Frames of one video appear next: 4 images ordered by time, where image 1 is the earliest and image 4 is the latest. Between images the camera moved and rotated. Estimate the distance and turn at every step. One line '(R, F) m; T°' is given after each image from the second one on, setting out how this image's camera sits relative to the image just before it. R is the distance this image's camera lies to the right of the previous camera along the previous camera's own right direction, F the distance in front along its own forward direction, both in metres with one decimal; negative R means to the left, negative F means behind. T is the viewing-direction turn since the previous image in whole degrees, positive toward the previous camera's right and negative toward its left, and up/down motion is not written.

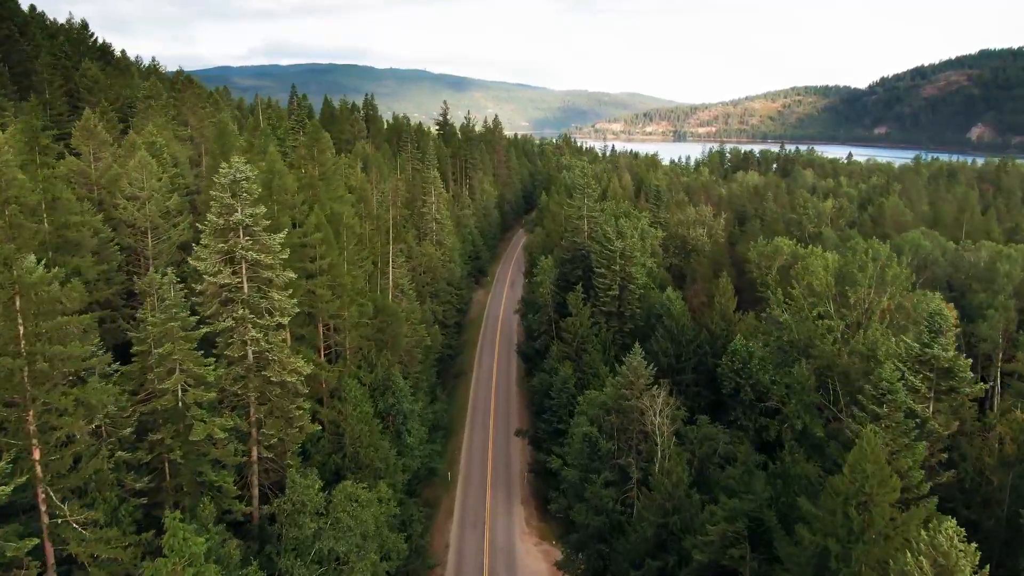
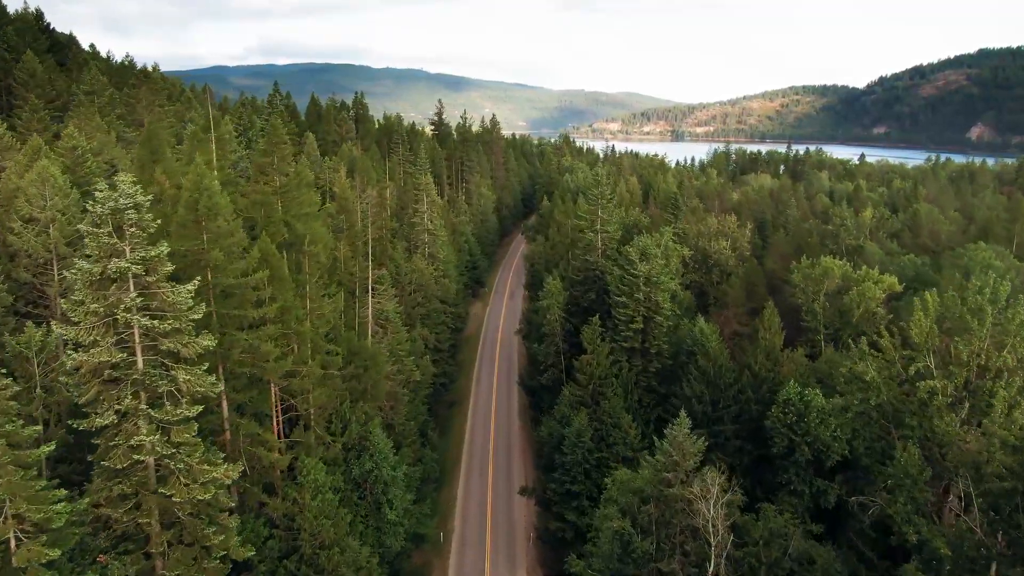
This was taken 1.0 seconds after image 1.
(-0.5, +8.8) m; 0°
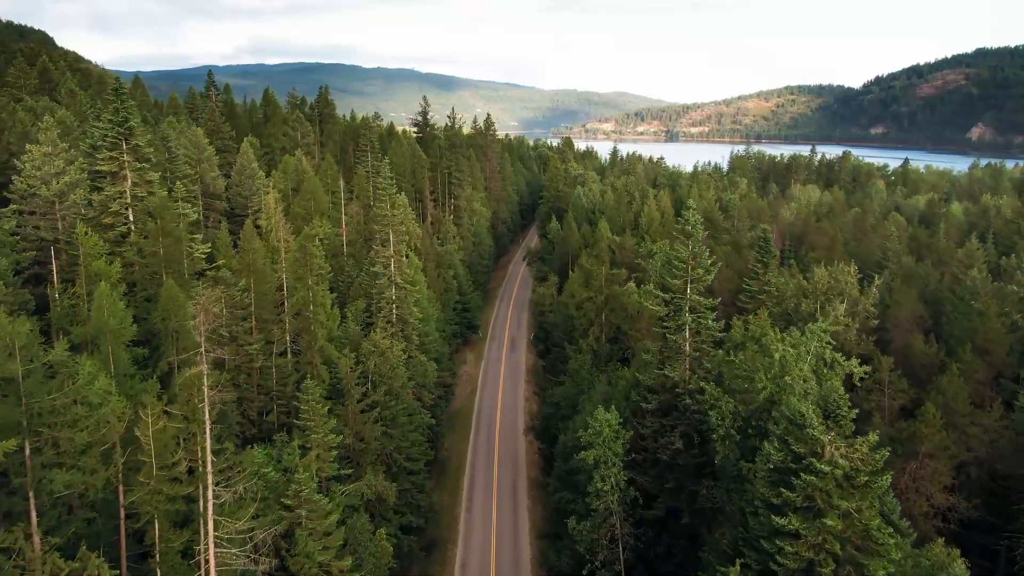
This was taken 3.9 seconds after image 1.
(-1.4, +25.3) m; +1°
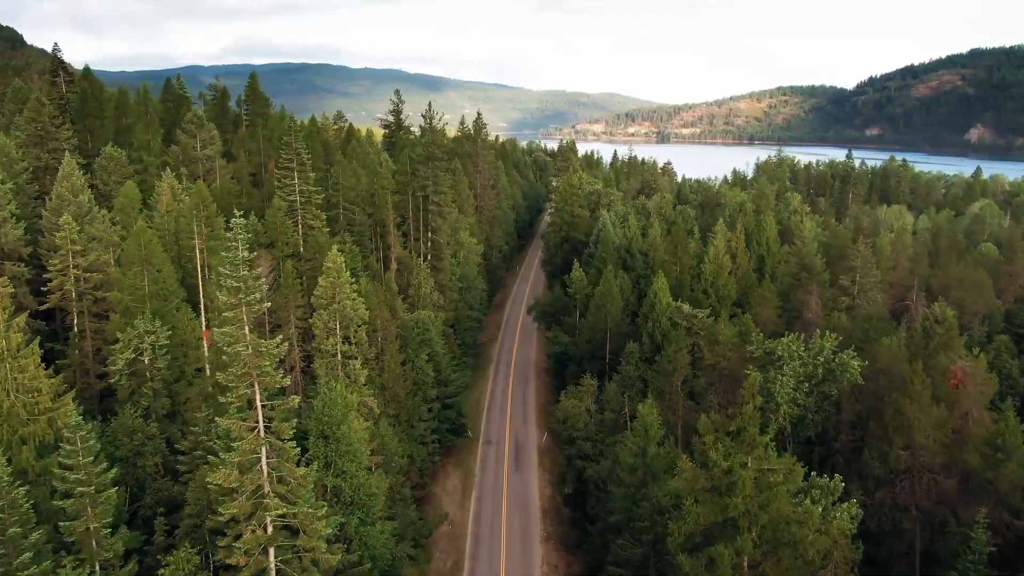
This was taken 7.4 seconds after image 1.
(-1.7, +30.8) m; +1°
